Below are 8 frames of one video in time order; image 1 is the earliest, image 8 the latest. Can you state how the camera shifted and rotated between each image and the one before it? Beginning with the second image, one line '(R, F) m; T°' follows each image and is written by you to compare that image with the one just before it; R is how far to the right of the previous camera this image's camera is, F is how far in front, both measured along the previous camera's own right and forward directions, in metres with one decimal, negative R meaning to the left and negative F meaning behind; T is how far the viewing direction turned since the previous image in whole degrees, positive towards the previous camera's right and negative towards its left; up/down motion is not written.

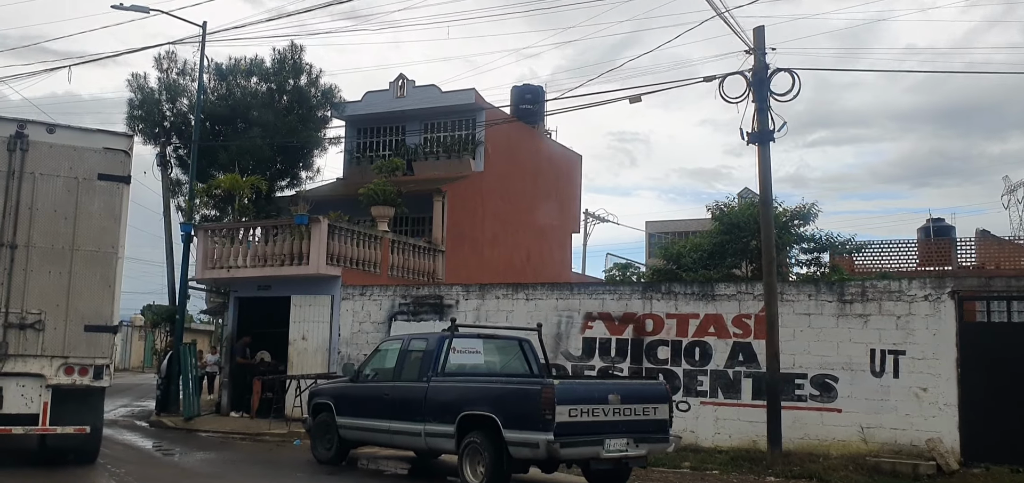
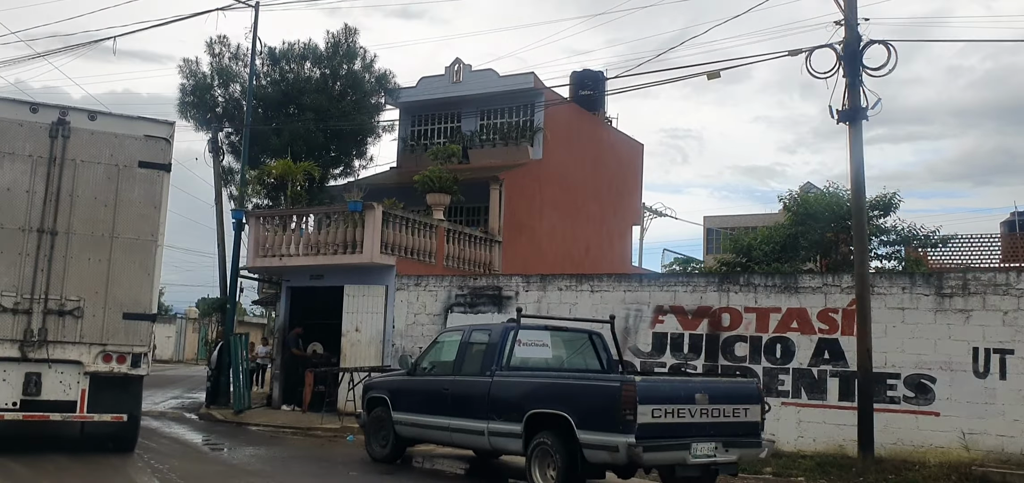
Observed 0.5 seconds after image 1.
(-0.2, +0.9) m; -3°
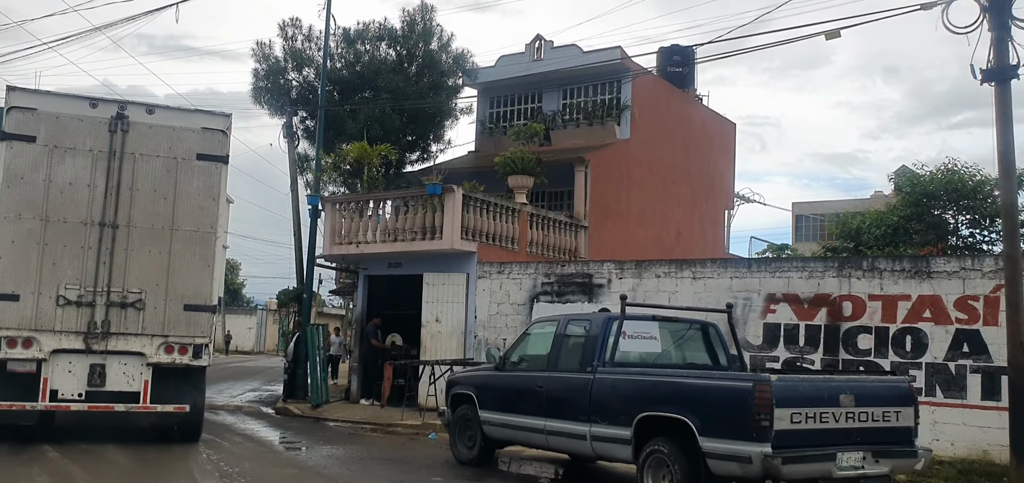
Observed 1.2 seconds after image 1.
(-0.3, +1.1) m; -5°
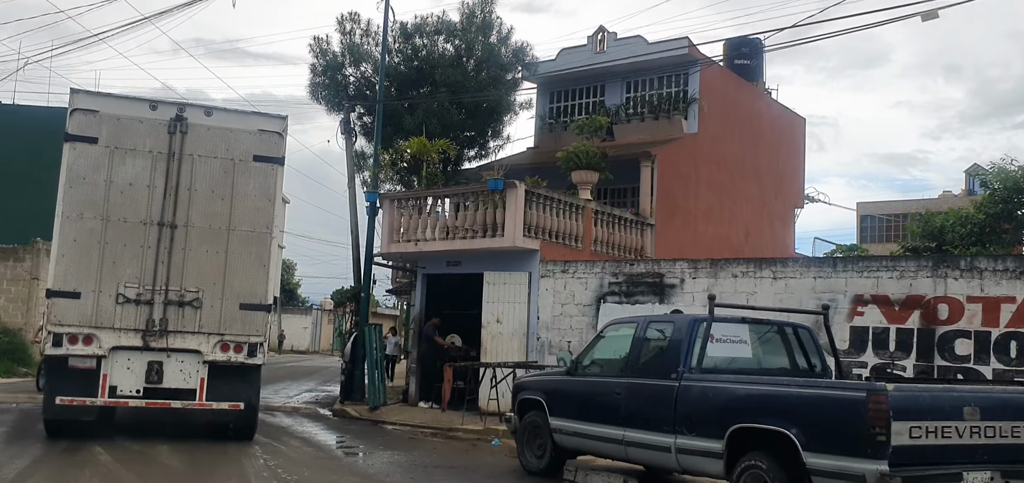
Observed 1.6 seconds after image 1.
(-0.2, +0.6) m; -3°
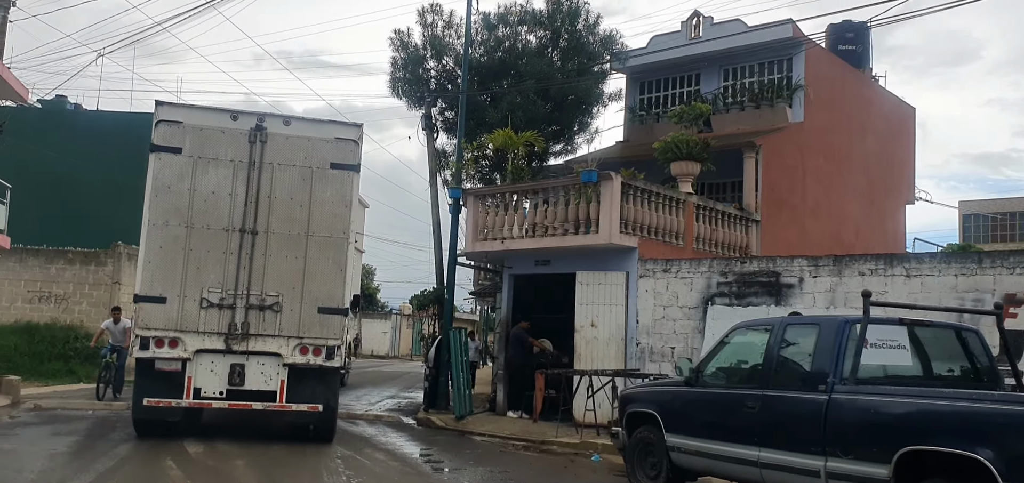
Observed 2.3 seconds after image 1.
(-0.3, +1.0) m; -5°
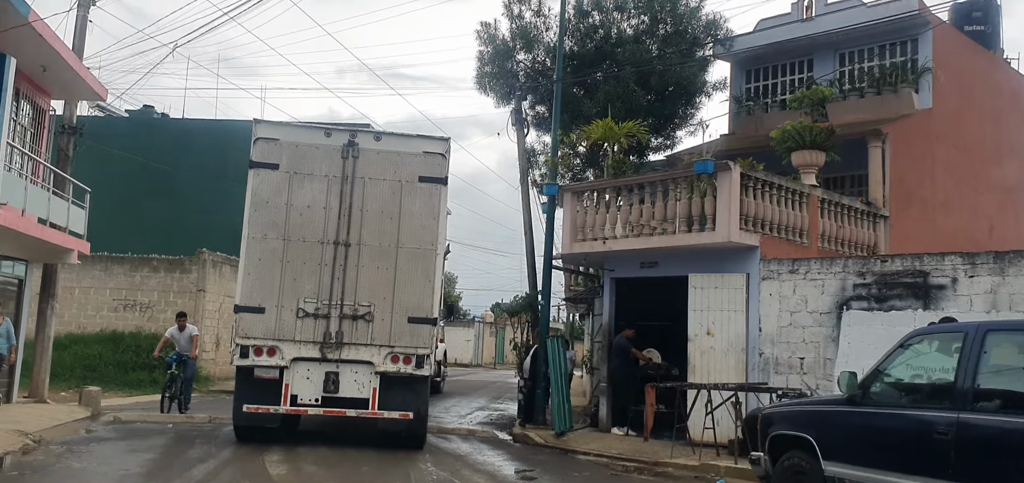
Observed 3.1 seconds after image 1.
(-0.3, +1.1) m; -5°
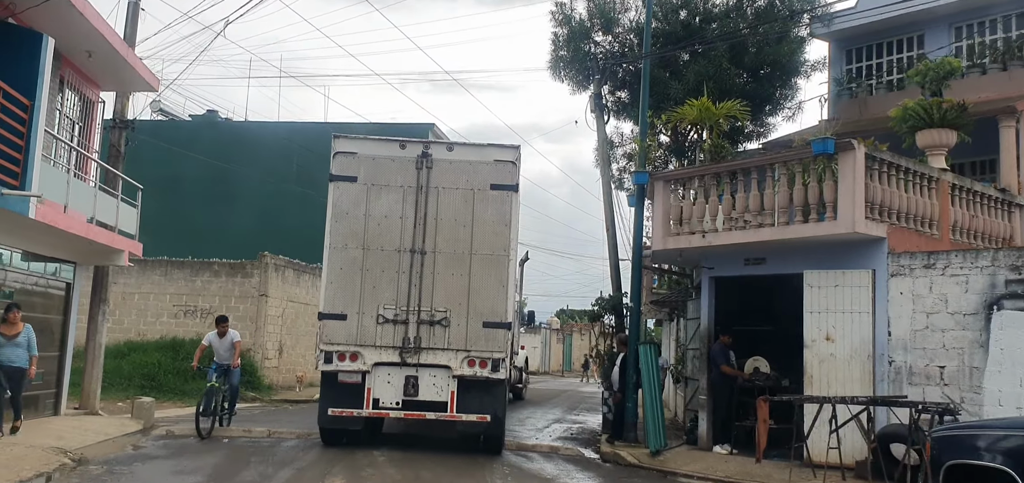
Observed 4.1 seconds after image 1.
(-0.3, +1.3) m; -4°
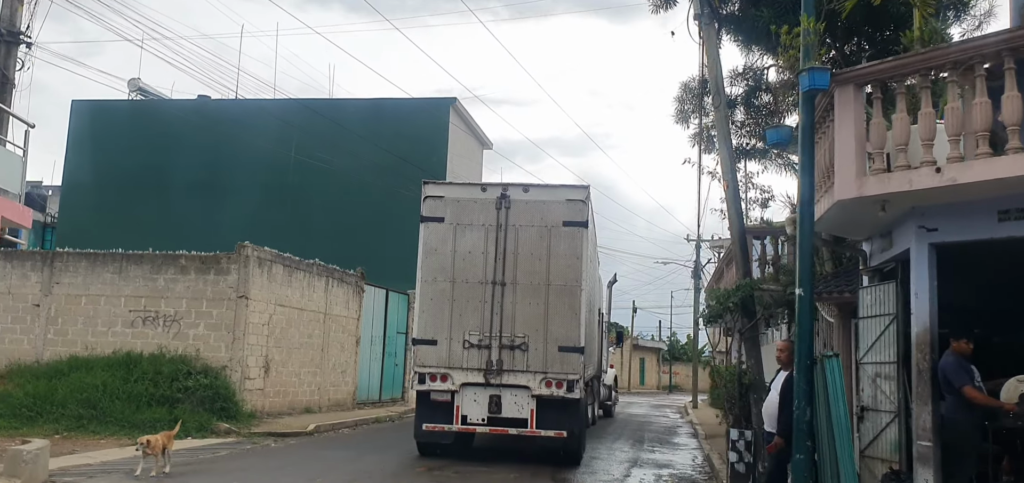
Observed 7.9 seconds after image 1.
(-0.6, +4.5) m; -1°
